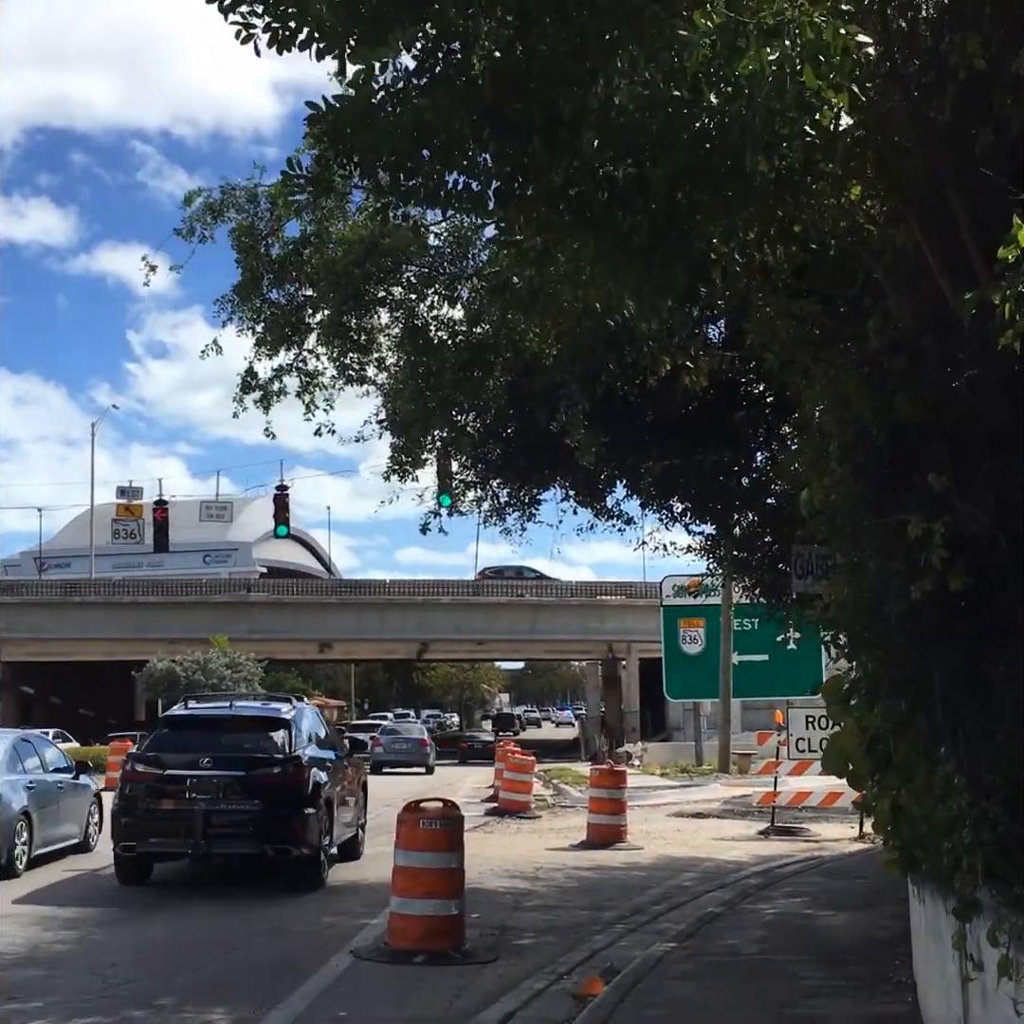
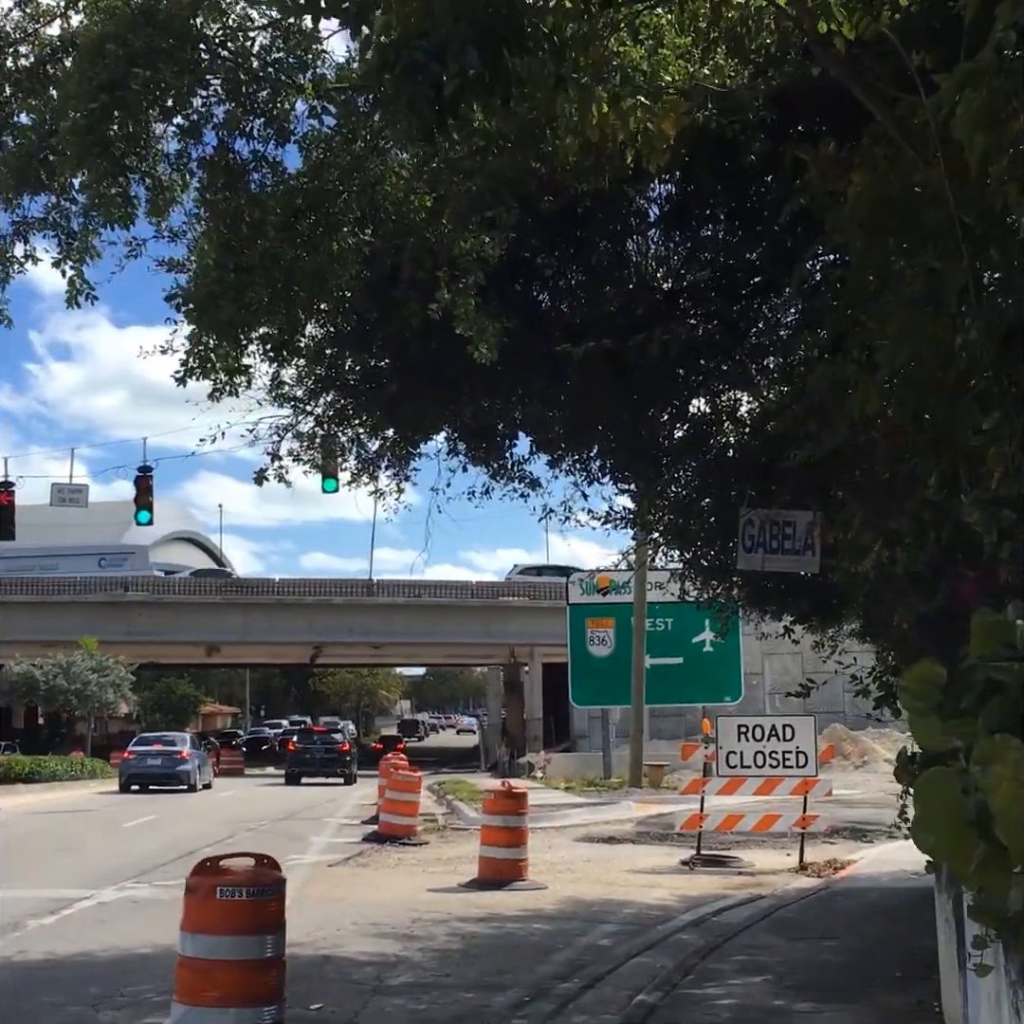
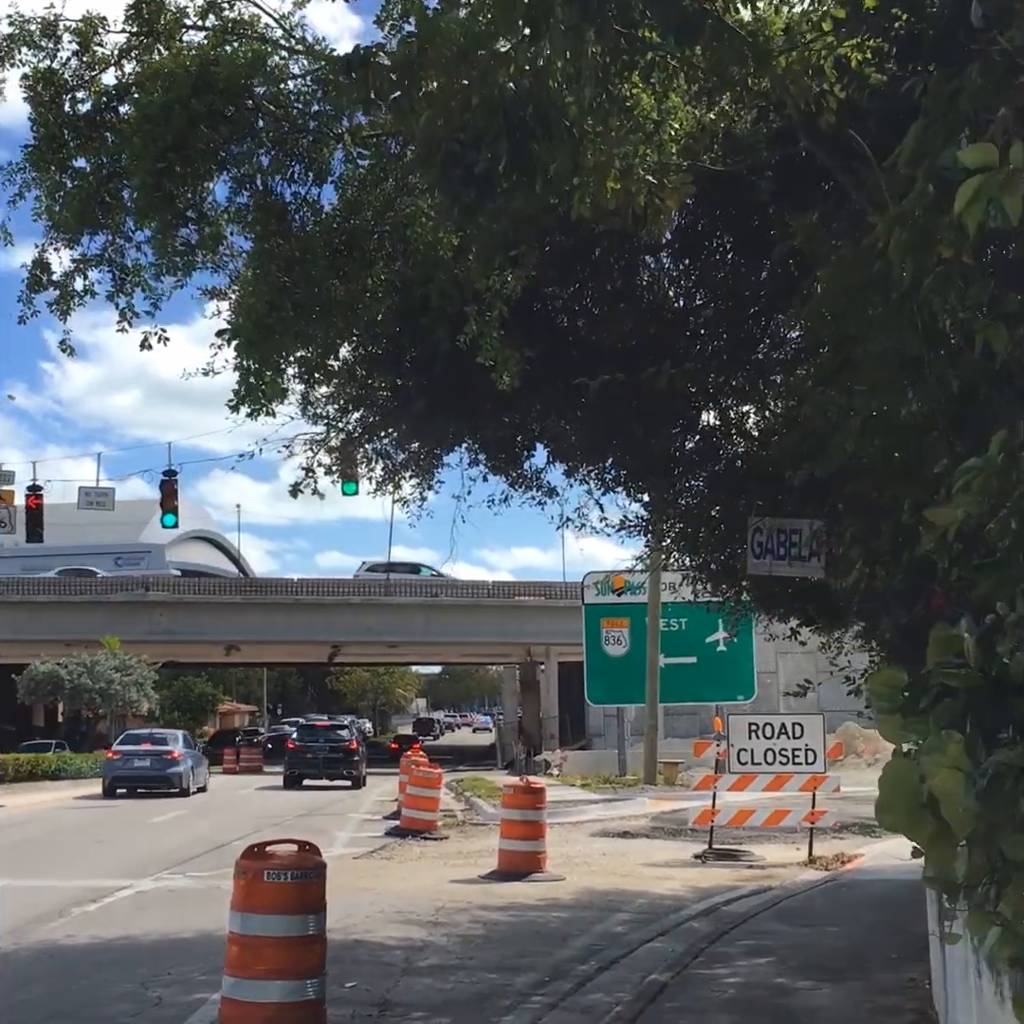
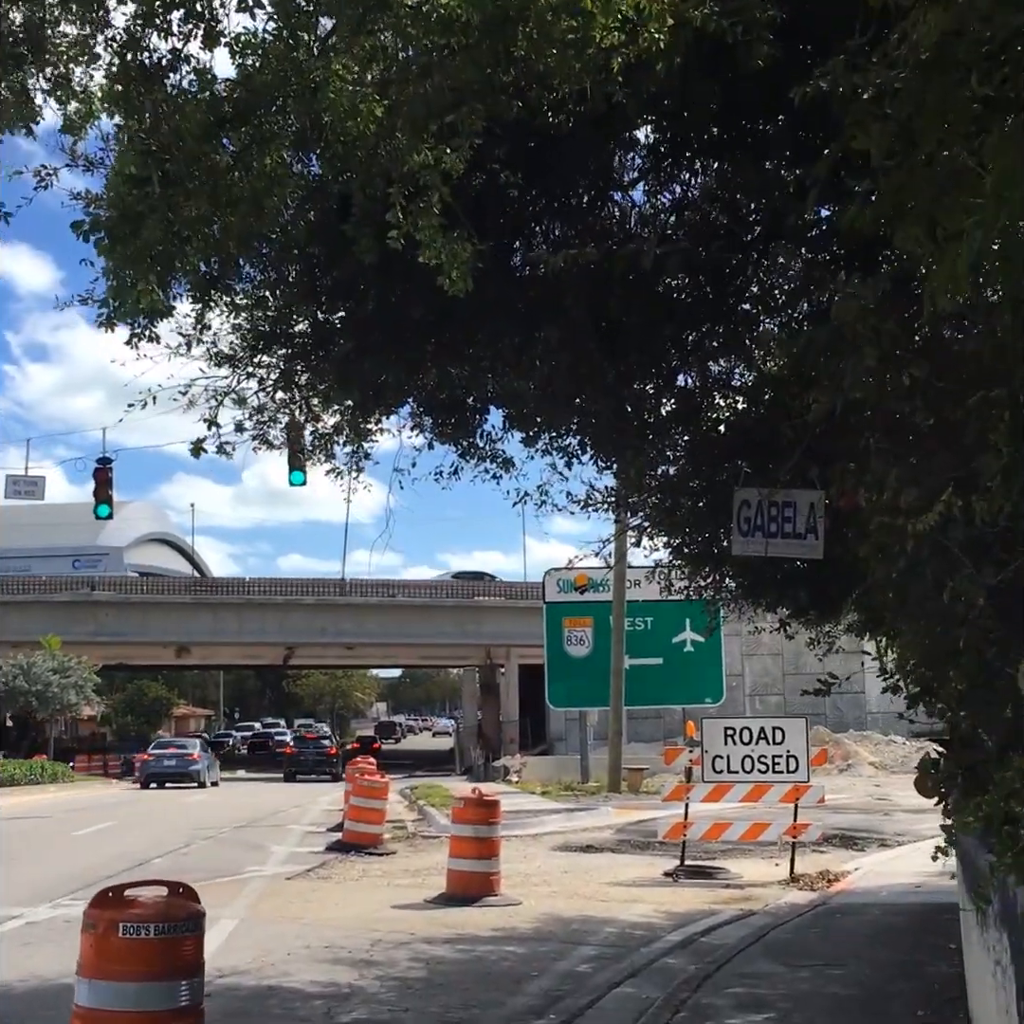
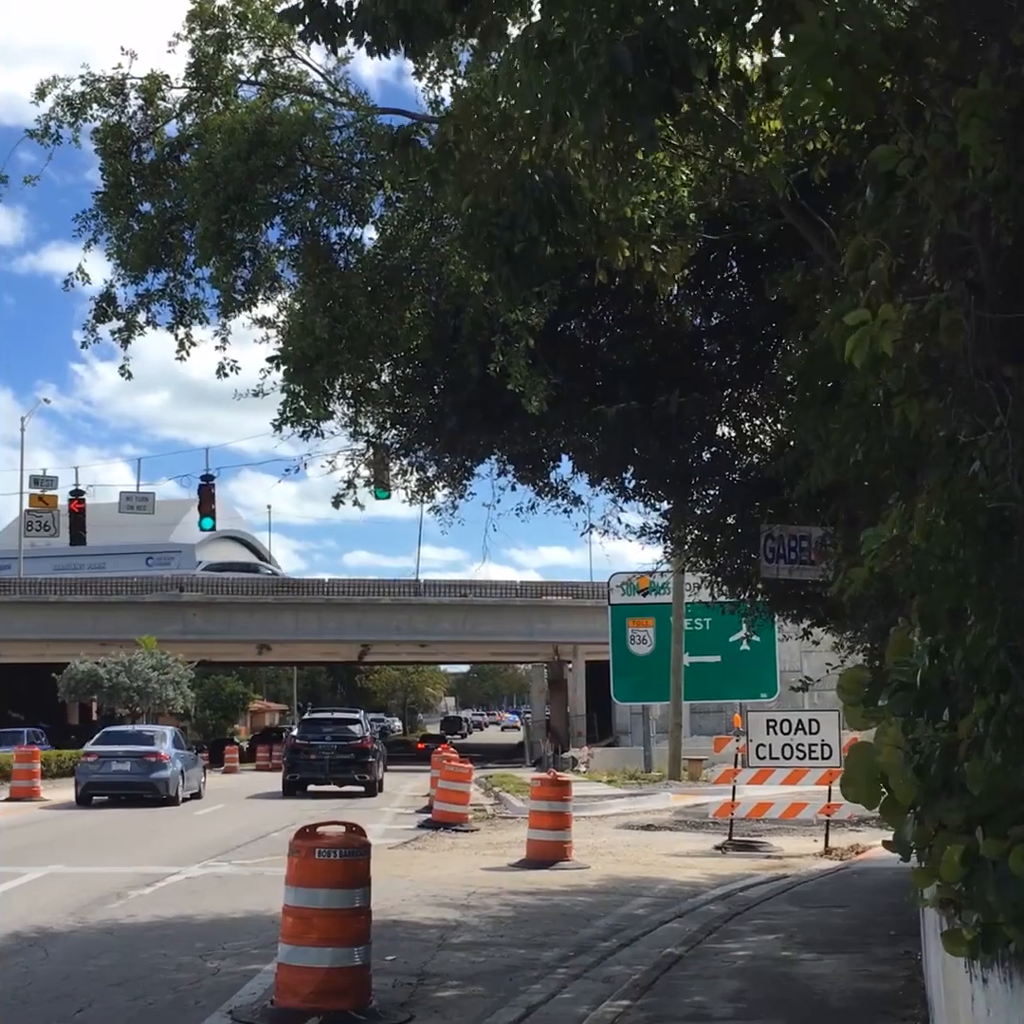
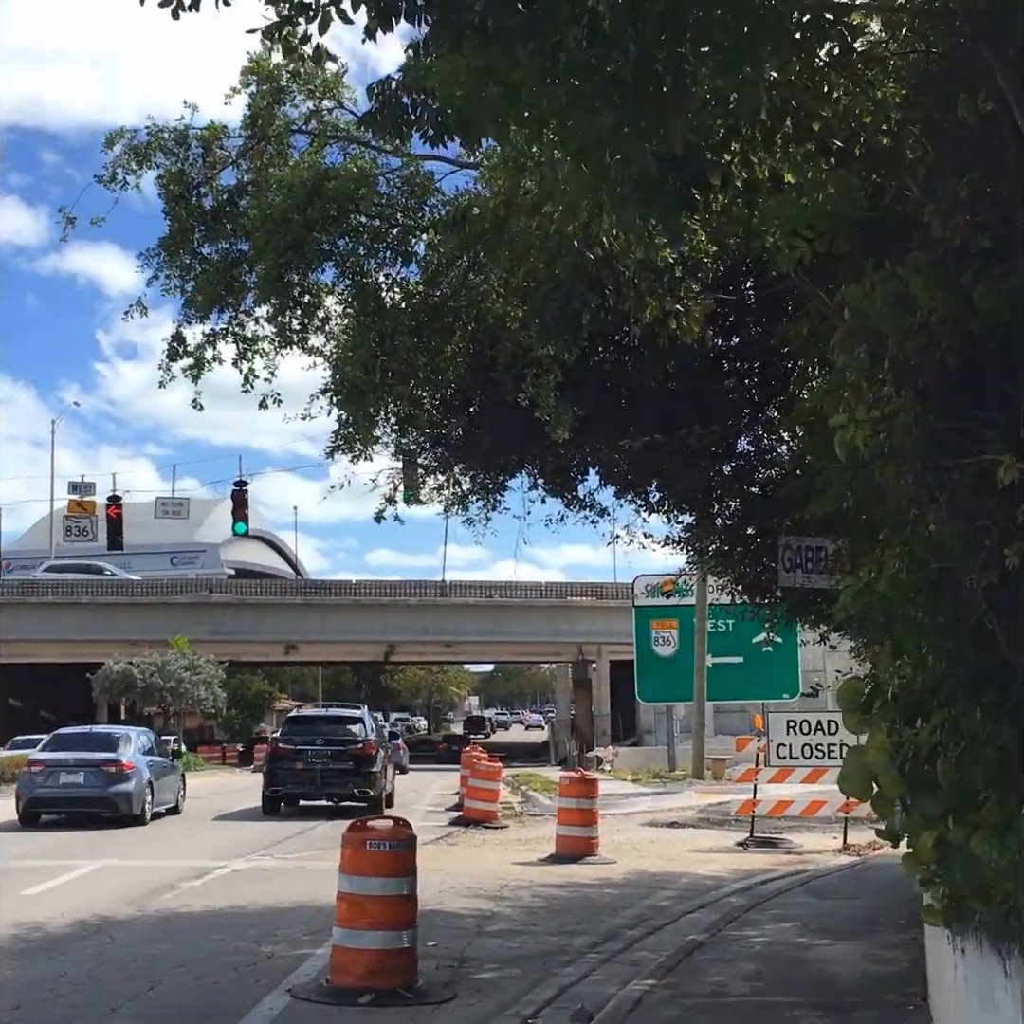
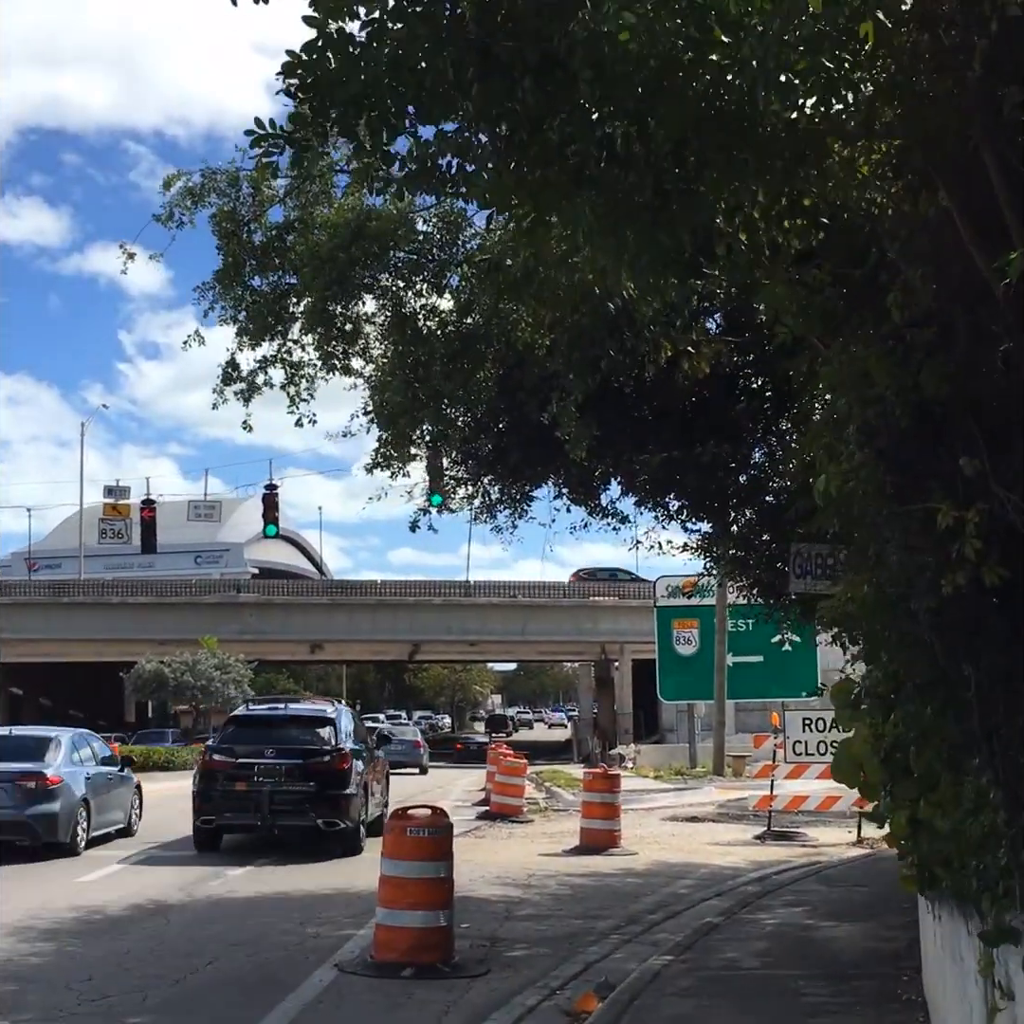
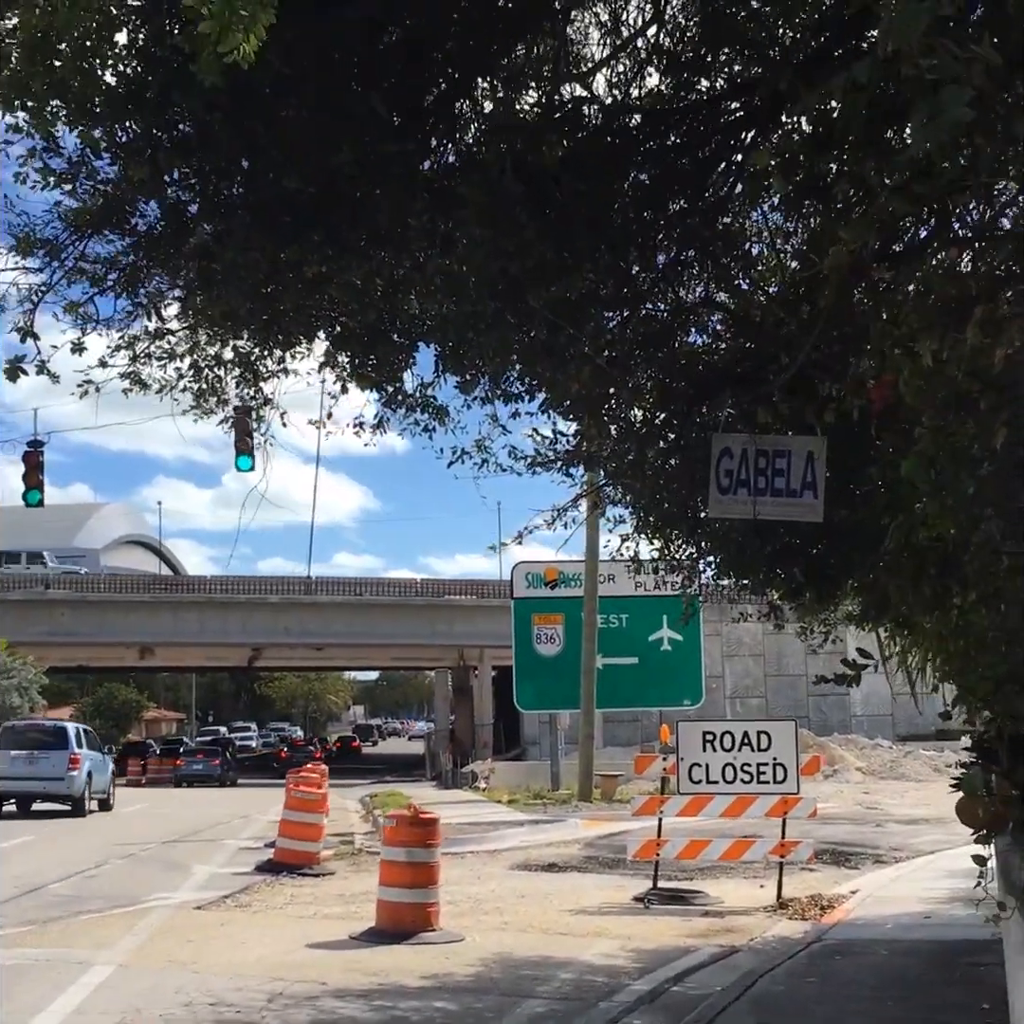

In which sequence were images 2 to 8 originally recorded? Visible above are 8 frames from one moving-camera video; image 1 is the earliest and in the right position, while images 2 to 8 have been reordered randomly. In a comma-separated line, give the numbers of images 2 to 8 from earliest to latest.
7, 6, 5, 3, 2, 4, 8
